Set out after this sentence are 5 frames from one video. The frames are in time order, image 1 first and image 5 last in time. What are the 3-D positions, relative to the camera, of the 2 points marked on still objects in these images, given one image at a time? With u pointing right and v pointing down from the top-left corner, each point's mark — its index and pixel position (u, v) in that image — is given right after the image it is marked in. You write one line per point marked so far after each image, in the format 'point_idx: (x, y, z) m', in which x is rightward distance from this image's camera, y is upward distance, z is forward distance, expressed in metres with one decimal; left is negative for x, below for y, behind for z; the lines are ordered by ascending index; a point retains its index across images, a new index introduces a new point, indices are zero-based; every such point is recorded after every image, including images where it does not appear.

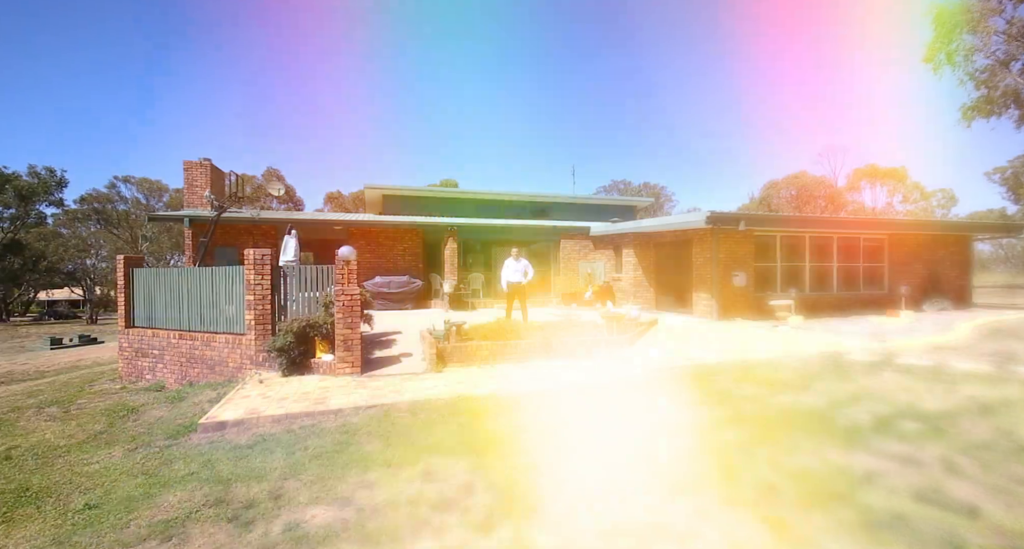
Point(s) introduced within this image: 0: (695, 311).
0: (+4.4, -0.9, +12.5) m
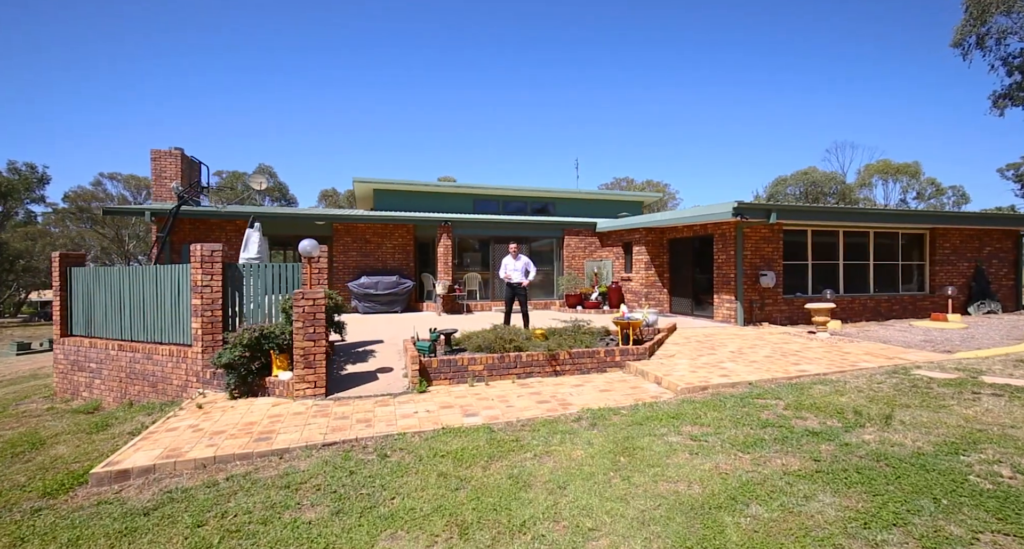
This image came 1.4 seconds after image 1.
0: (+4.4, -0.9, +11.2) m
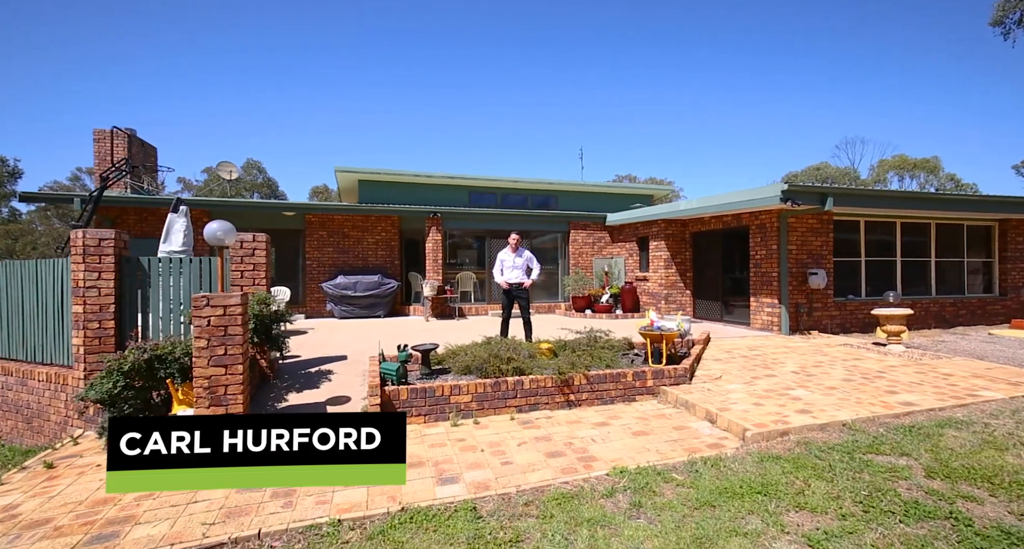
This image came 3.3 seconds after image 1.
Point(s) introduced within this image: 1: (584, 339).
0: (+4.4, -0.9, +9.5) m
1: (+0.9, -0.8, +6.6) m
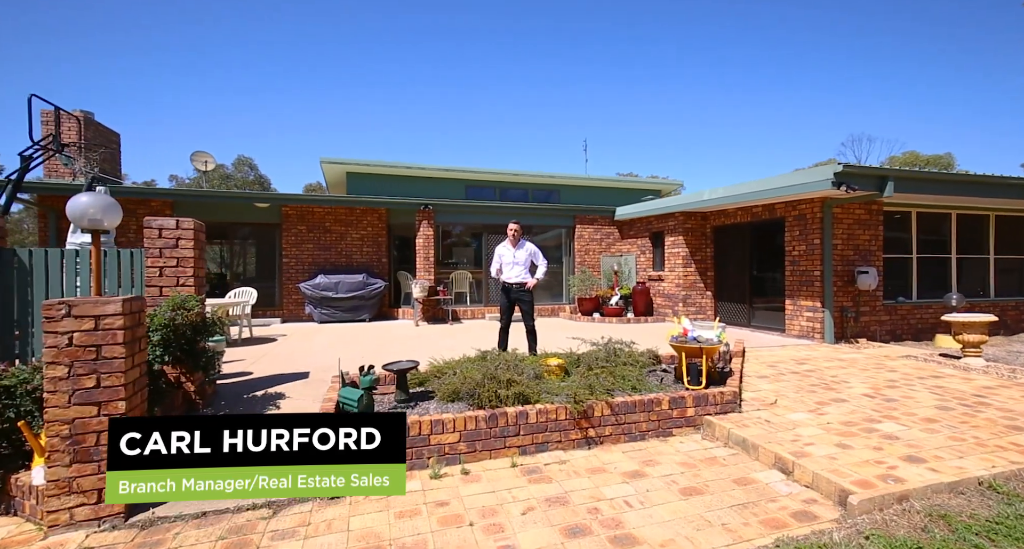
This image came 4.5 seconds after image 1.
0: (+4.4, -0.8, +8.3) m
1: (+0.9, -0.8, +5.3) m
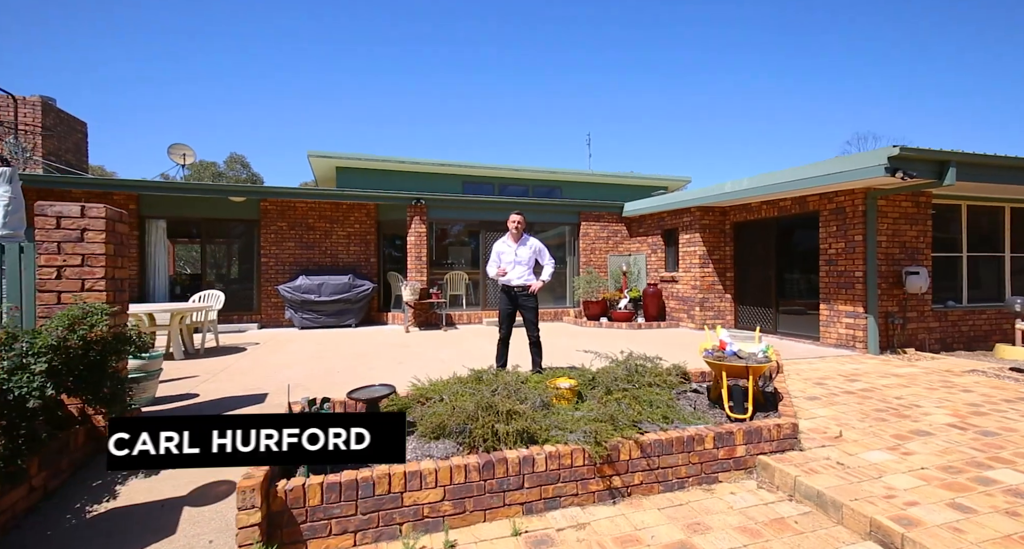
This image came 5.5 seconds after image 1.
0: (+4.4, -0.9, +7.4) m
1: (+0.9, -0.8, +4.4) m
